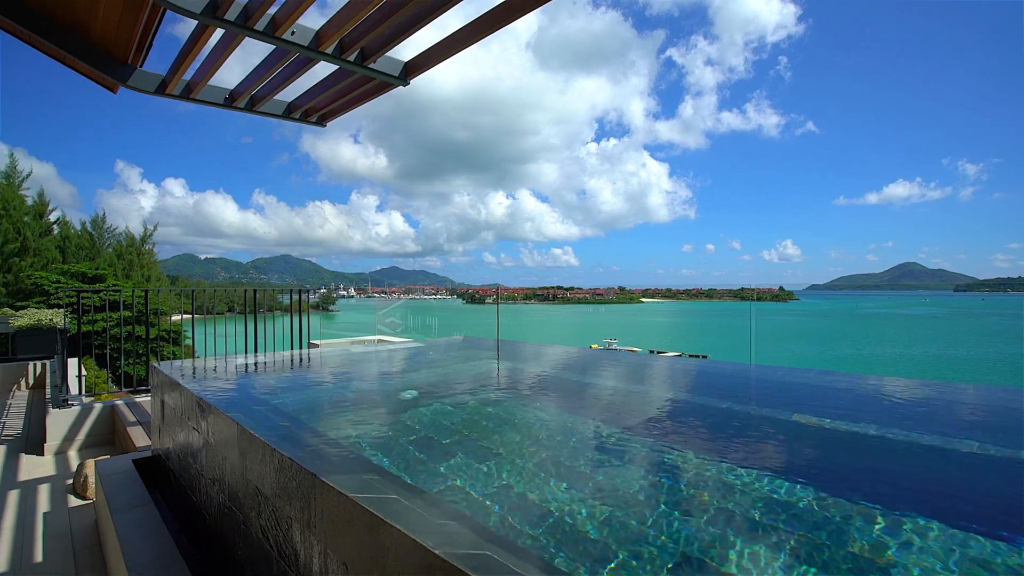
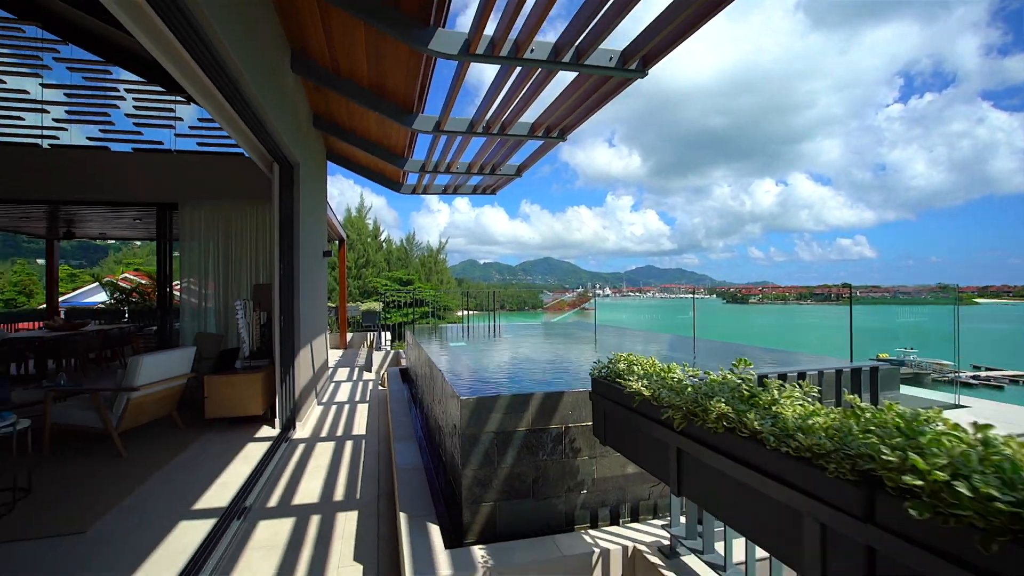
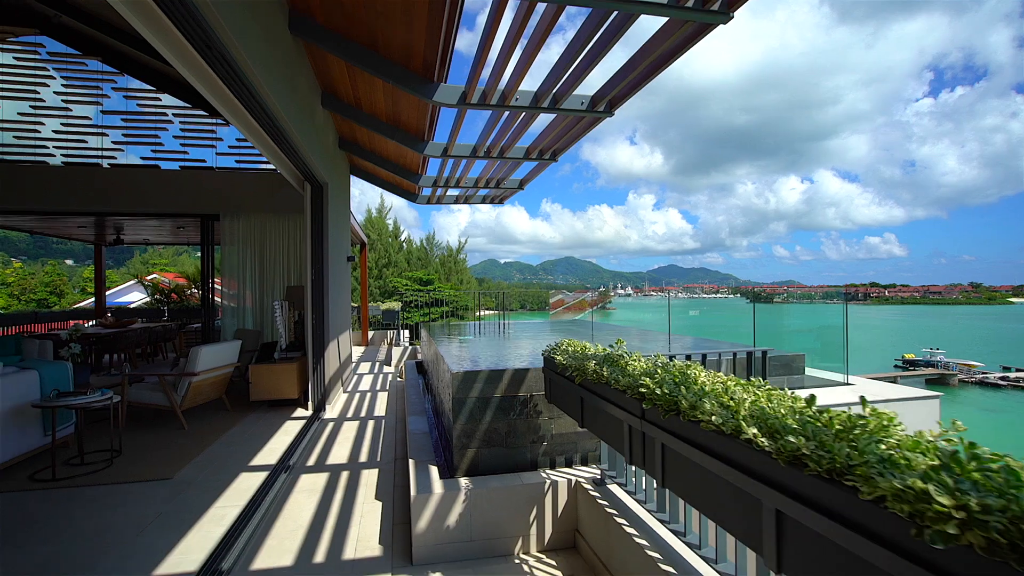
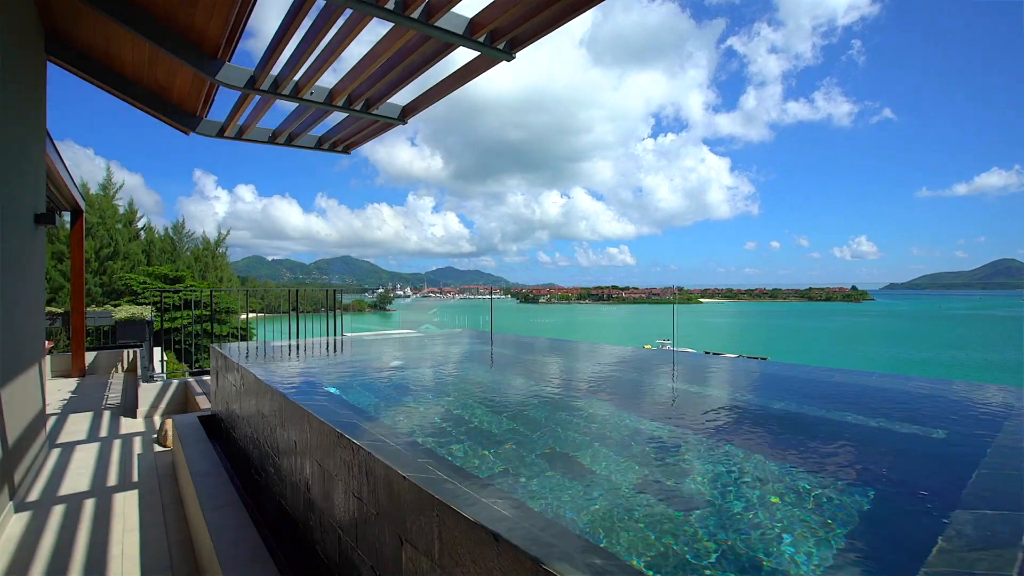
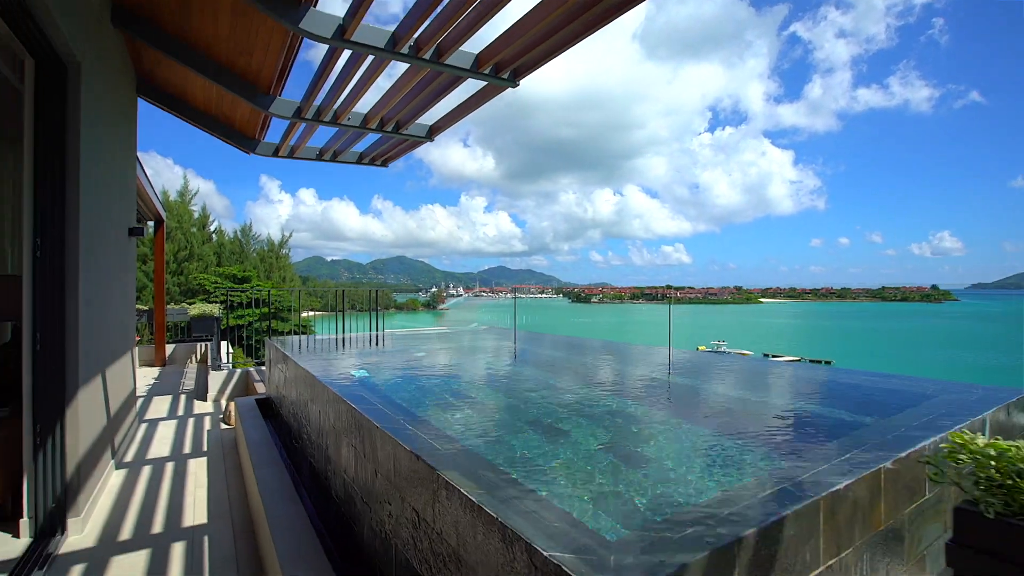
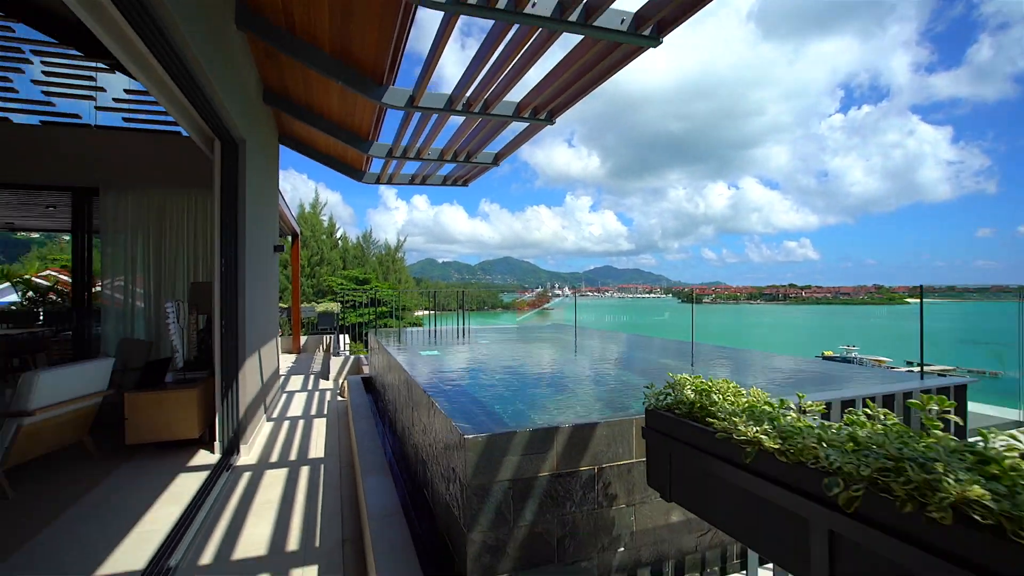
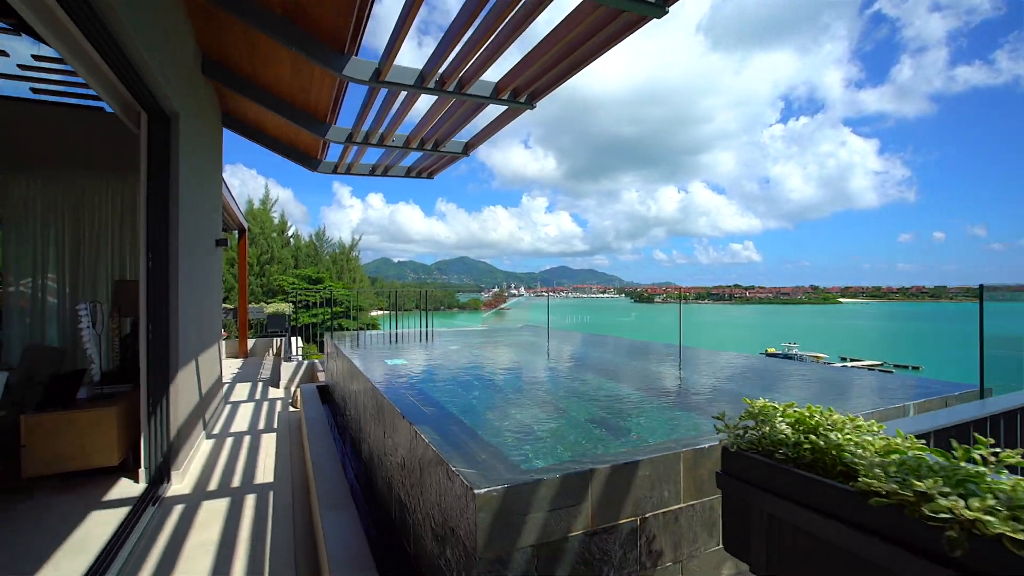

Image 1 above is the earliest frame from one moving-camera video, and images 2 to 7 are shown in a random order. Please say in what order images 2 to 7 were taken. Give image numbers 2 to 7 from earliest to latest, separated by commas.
4, 5, 7, 6, 2, 3
